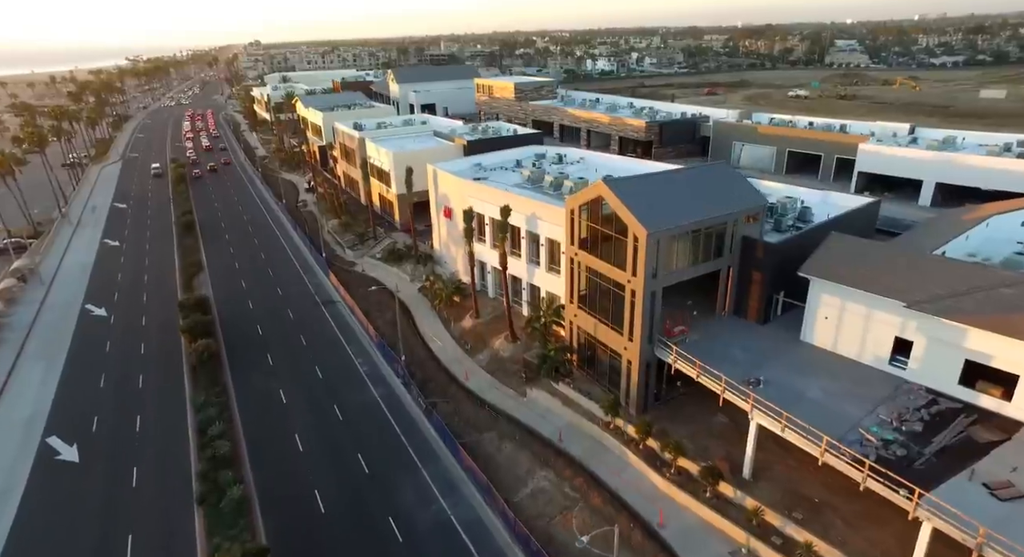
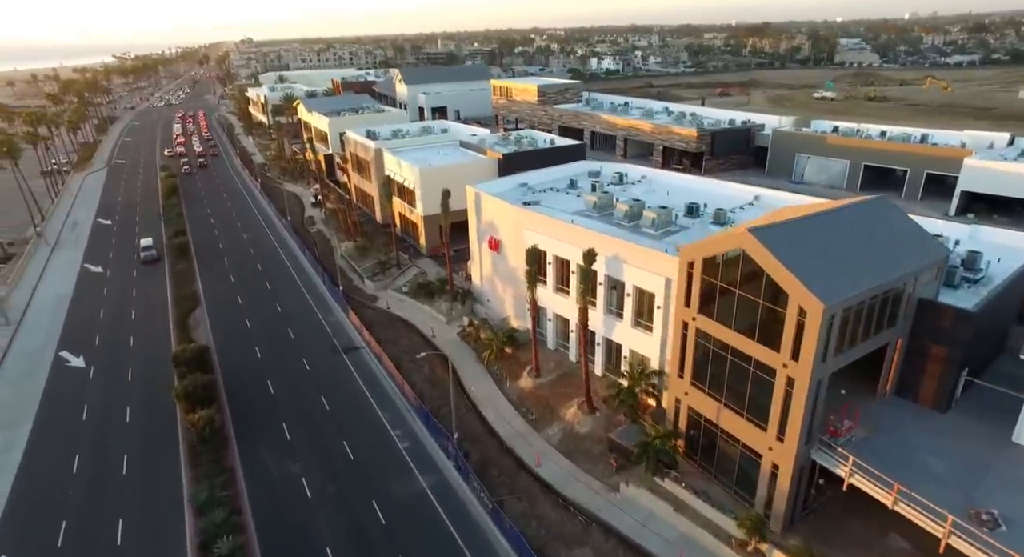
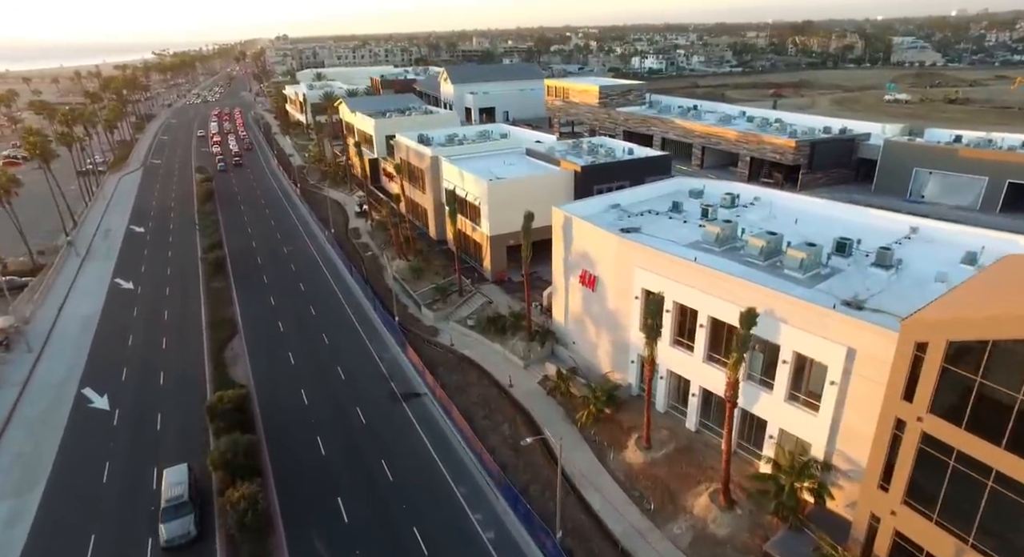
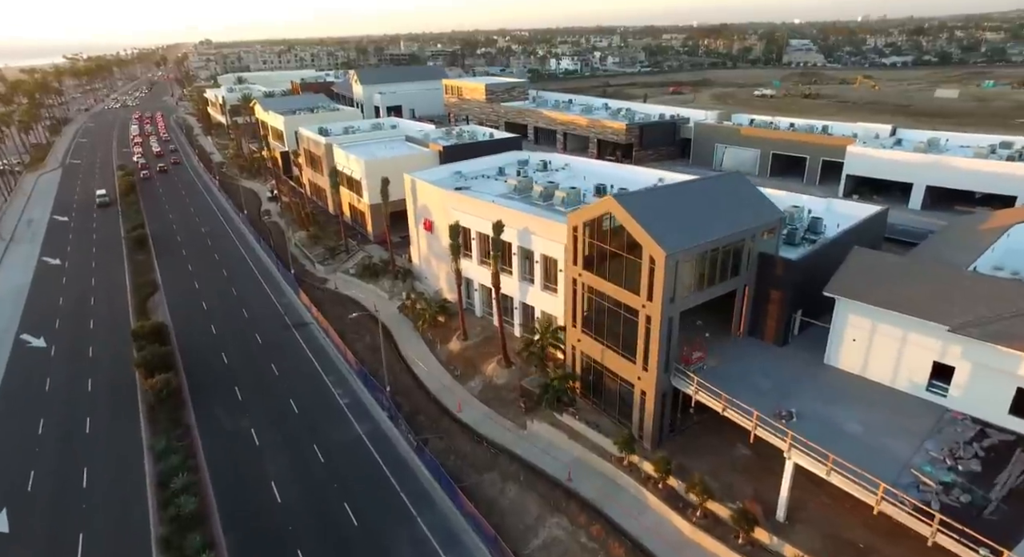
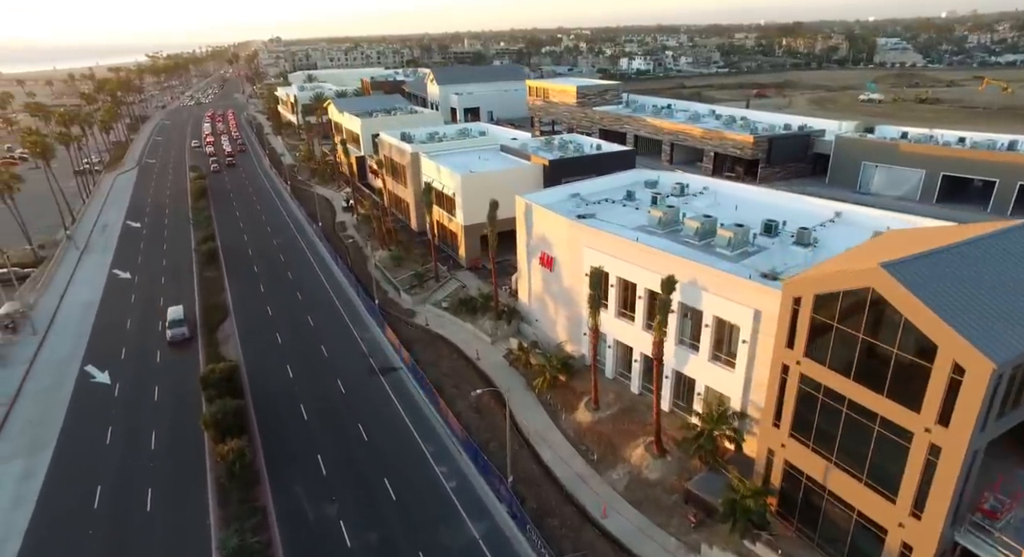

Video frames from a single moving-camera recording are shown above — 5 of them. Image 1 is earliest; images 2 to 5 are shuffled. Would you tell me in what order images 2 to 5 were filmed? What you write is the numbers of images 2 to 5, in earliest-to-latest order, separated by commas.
4, 2, 5, 3
